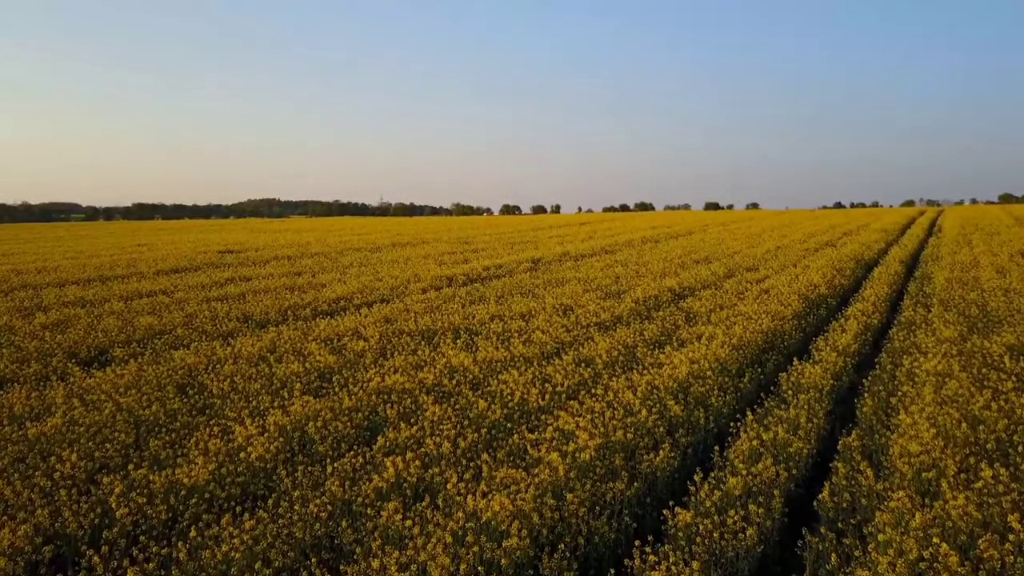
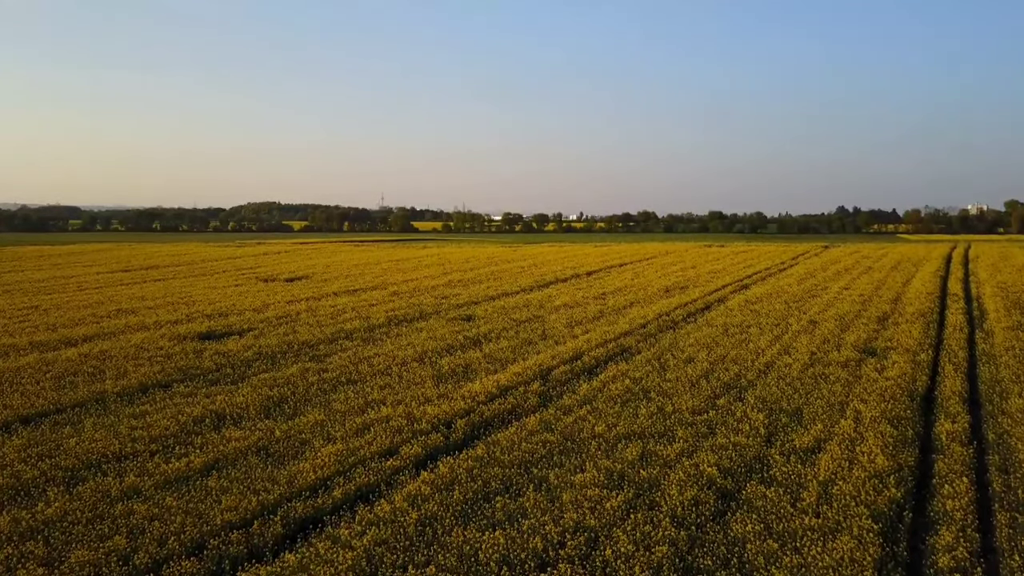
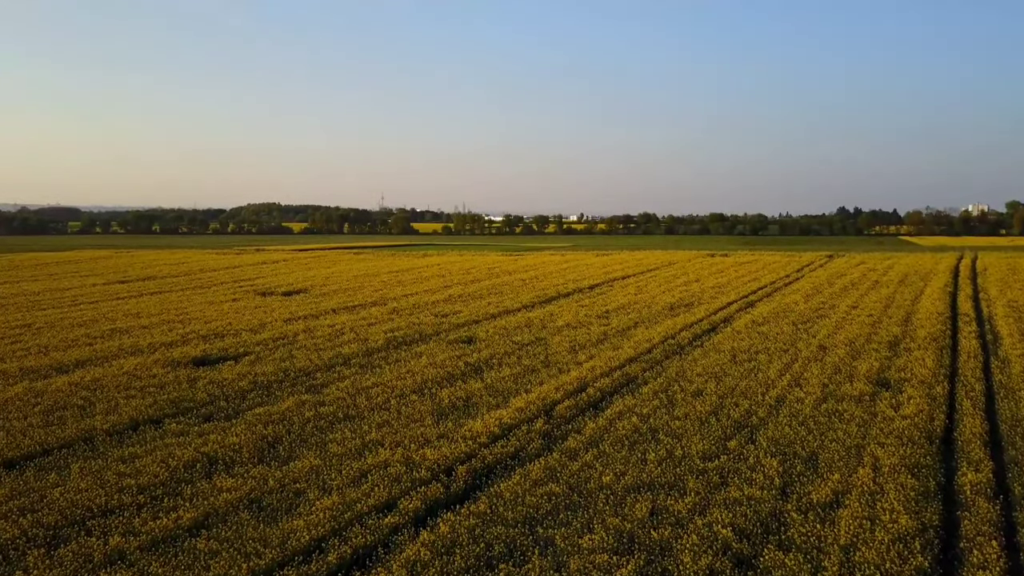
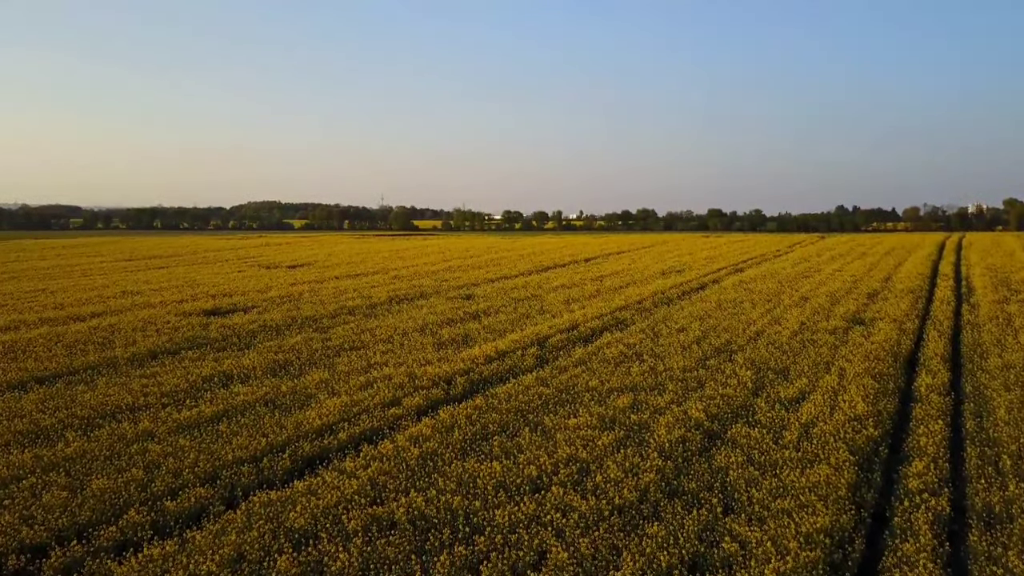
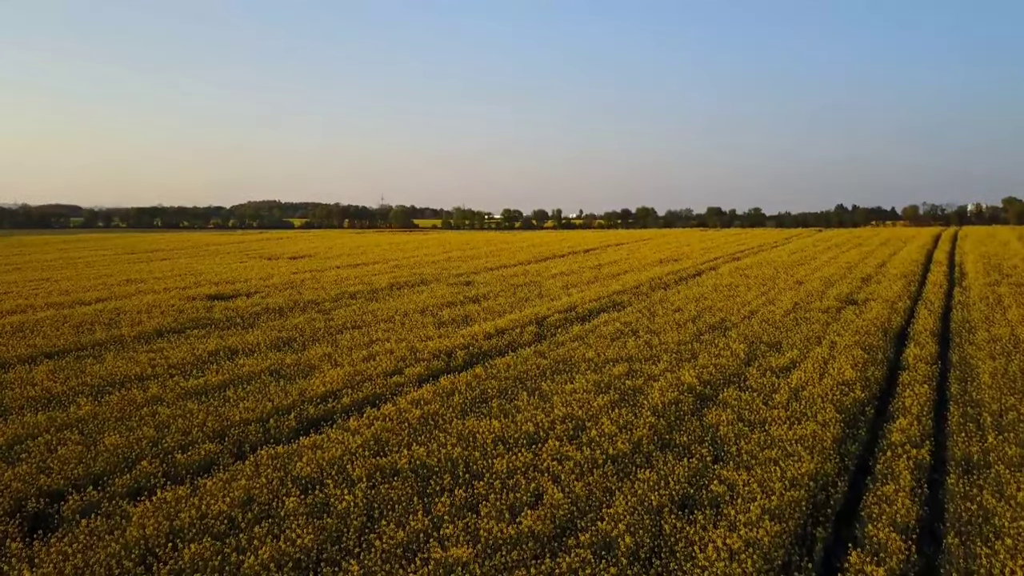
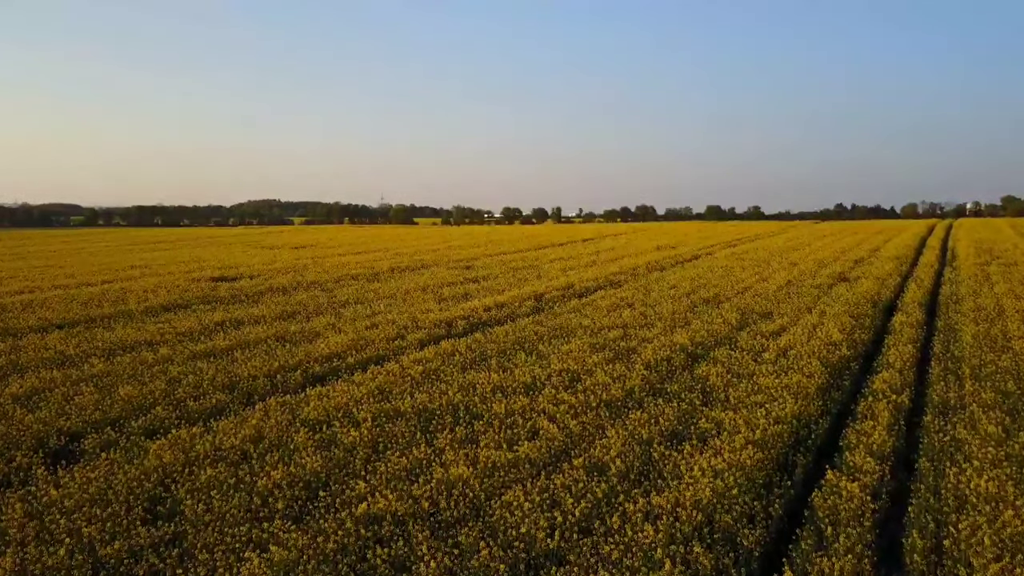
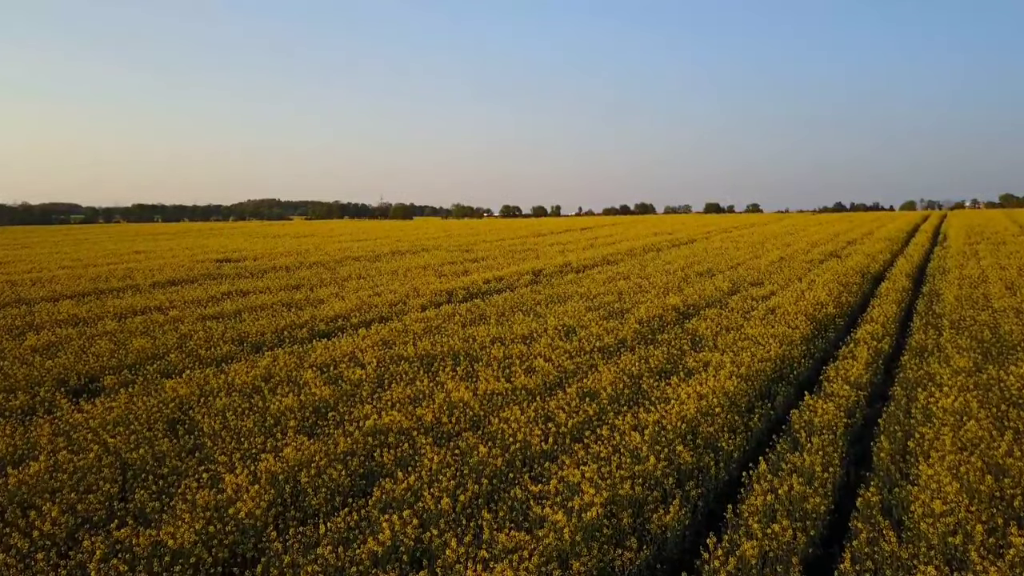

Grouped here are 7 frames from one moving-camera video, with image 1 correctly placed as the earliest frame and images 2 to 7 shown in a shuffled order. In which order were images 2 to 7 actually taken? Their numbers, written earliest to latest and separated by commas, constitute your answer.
7, 6, 5, 4, 2, 3
